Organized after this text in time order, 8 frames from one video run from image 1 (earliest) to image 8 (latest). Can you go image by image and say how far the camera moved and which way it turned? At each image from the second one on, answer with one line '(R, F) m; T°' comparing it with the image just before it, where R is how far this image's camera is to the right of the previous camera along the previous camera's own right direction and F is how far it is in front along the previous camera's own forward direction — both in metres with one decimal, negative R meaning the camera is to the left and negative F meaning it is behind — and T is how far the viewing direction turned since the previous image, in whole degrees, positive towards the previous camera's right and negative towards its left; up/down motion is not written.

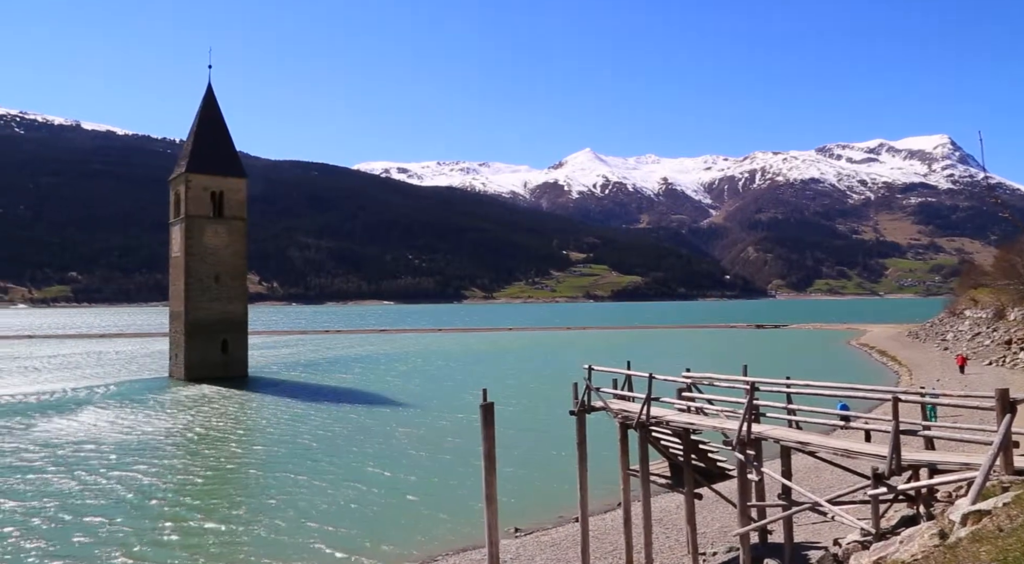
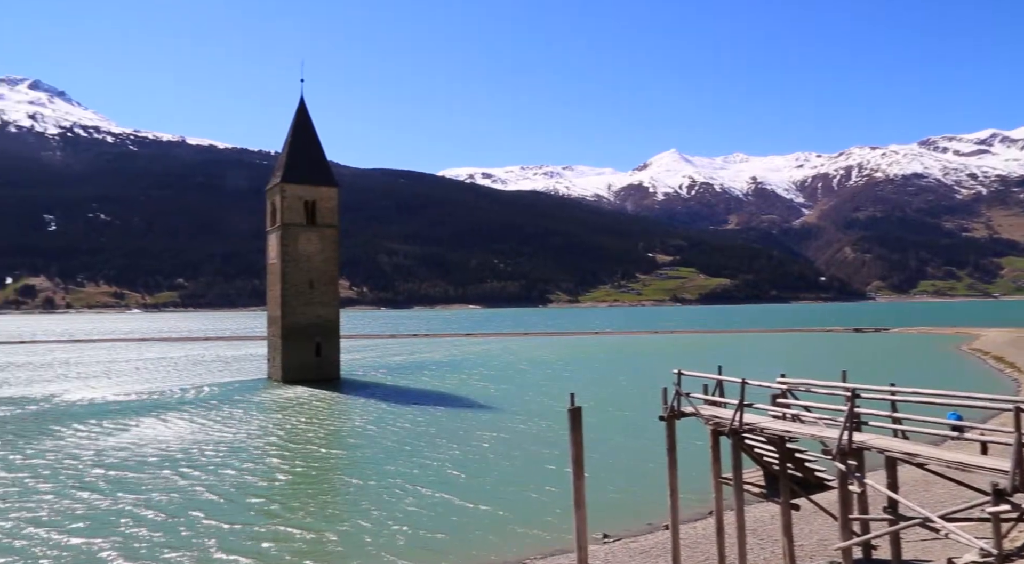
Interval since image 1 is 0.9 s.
(0.0, +0.4) m; -6°
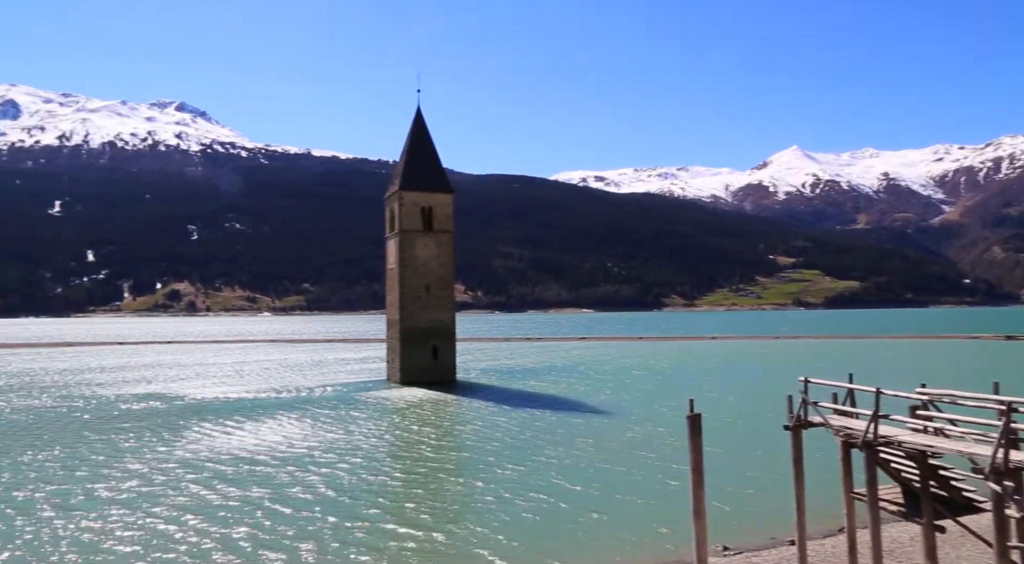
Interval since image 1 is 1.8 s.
(-0.1, +0.8) m; -8°
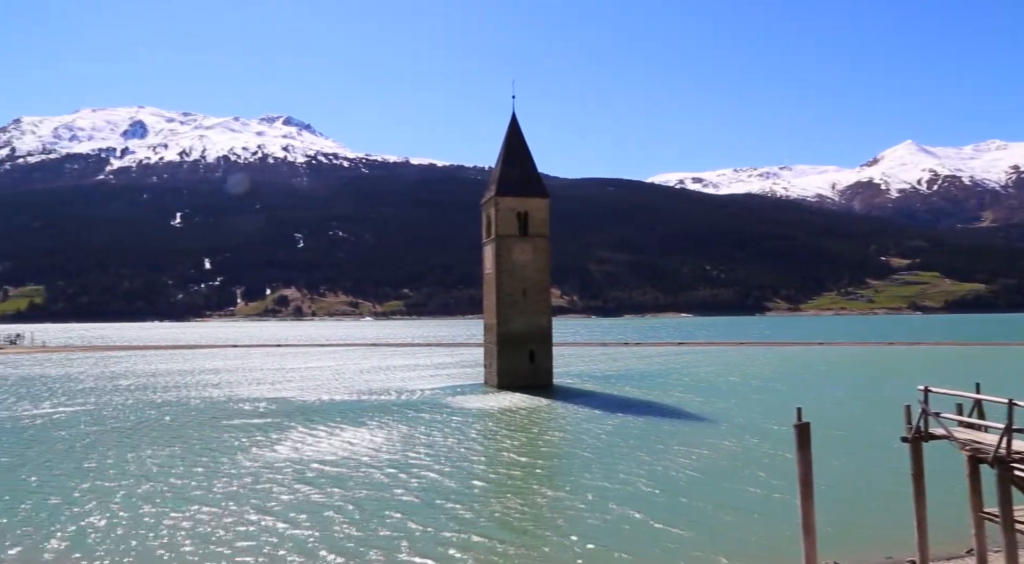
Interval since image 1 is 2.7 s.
(0.0, +0.9) m; -6°
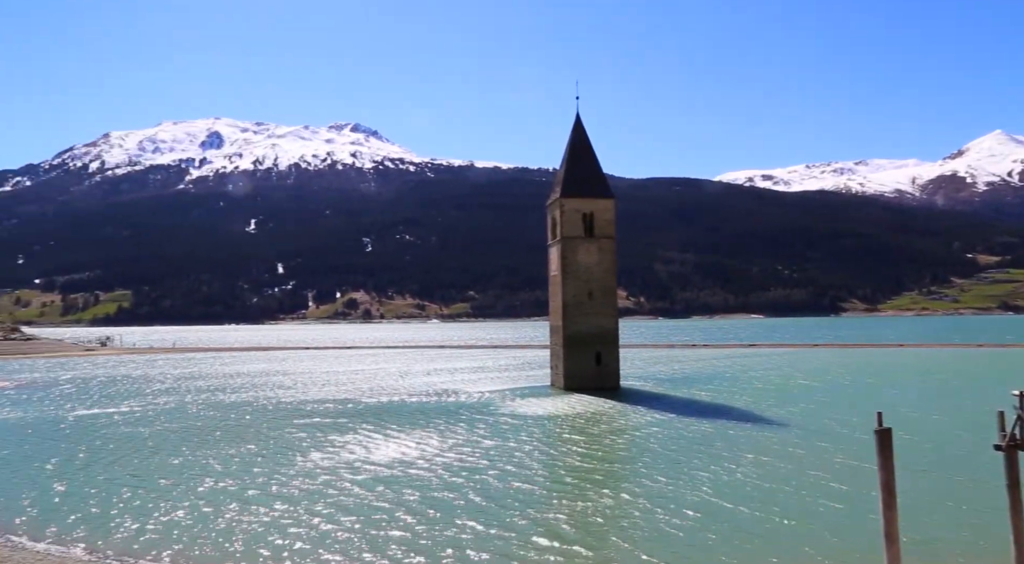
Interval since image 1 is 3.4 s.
(0.0, +0.9) m; -4°
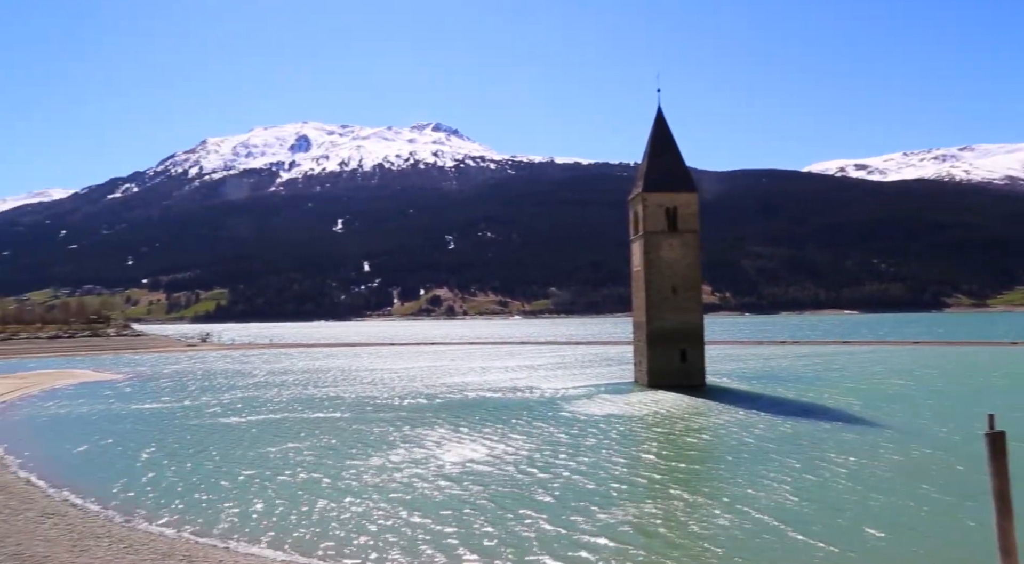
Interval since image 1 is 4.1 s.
(-0.1, +1.2) m; -5°
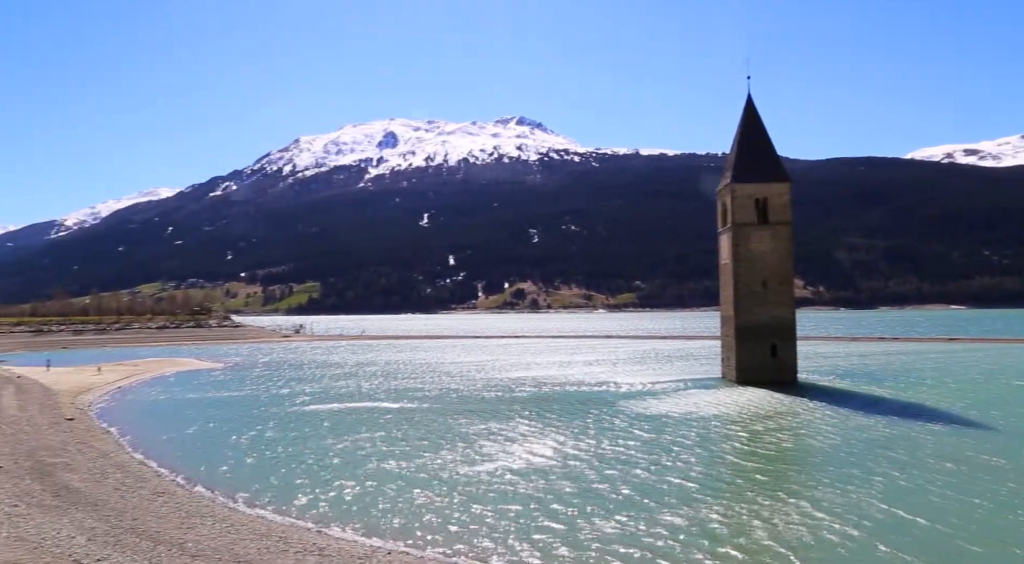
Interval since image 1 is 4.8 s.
(0.0, -0.4) m; -6°
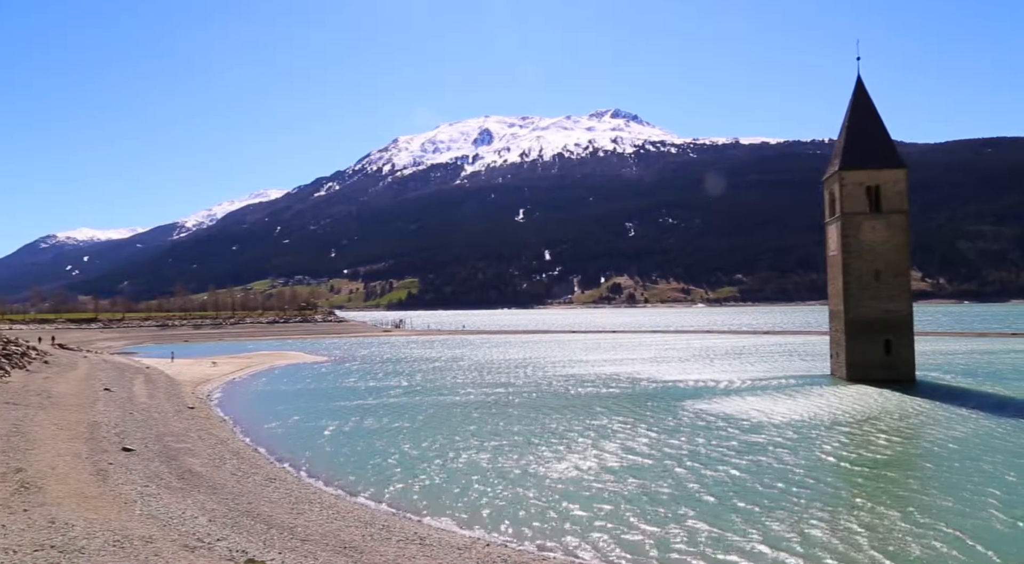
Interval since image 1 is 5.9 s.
(+0.1, -0.4) m; -6°
